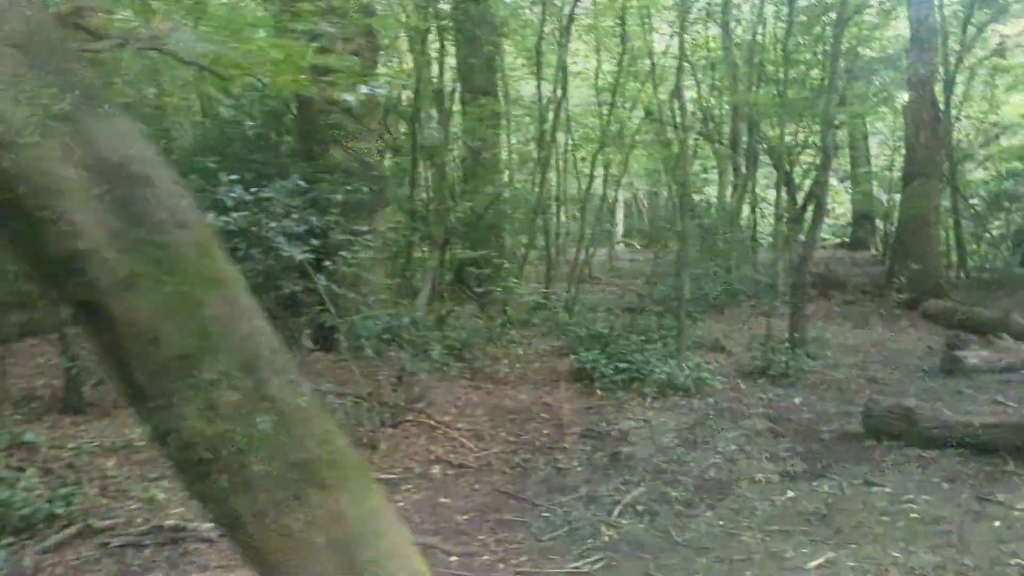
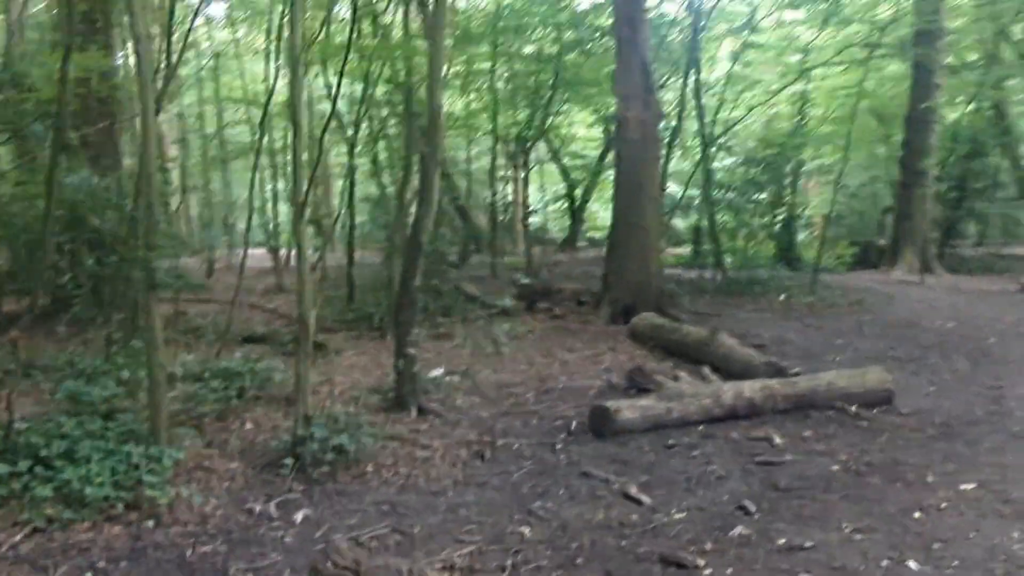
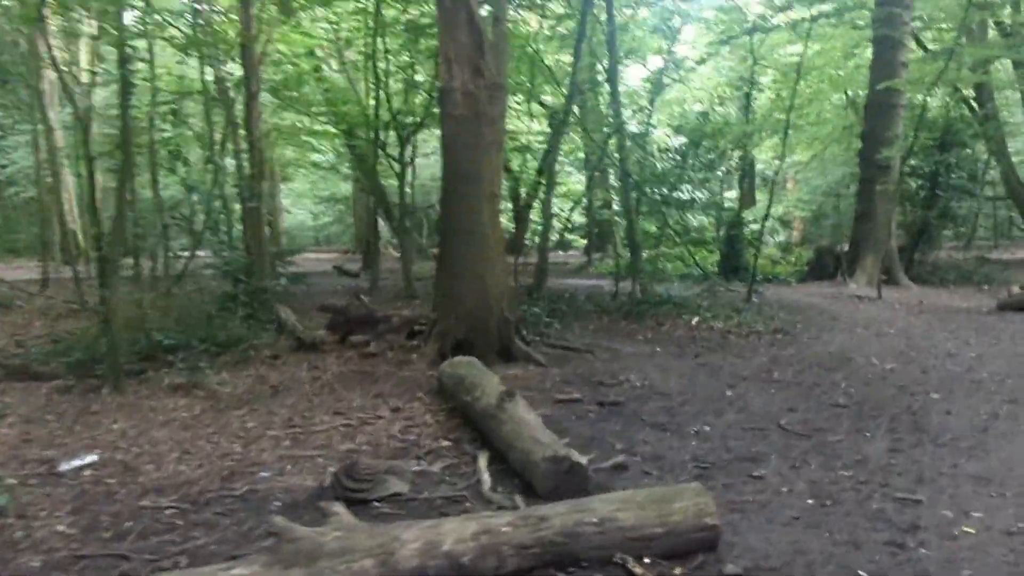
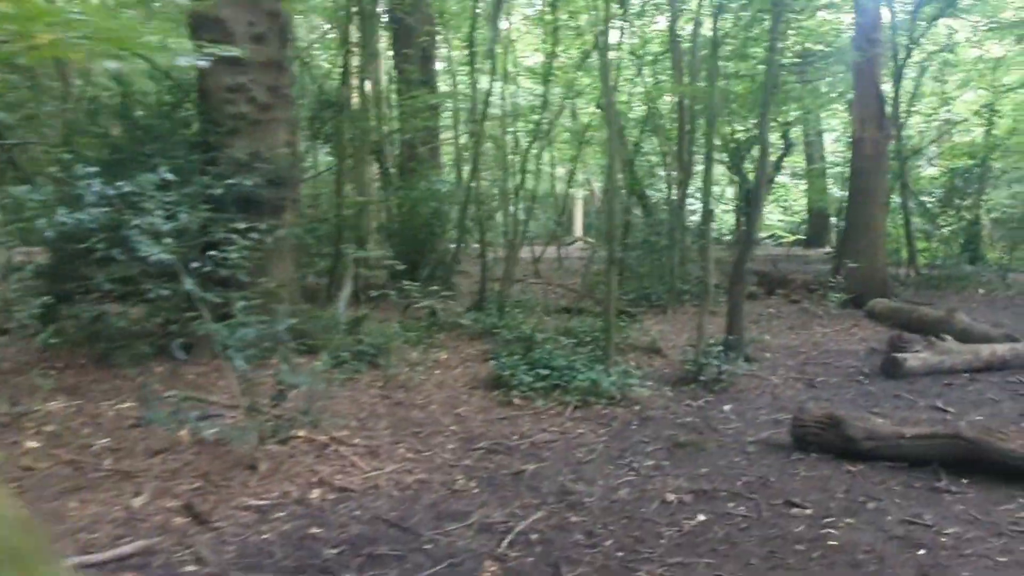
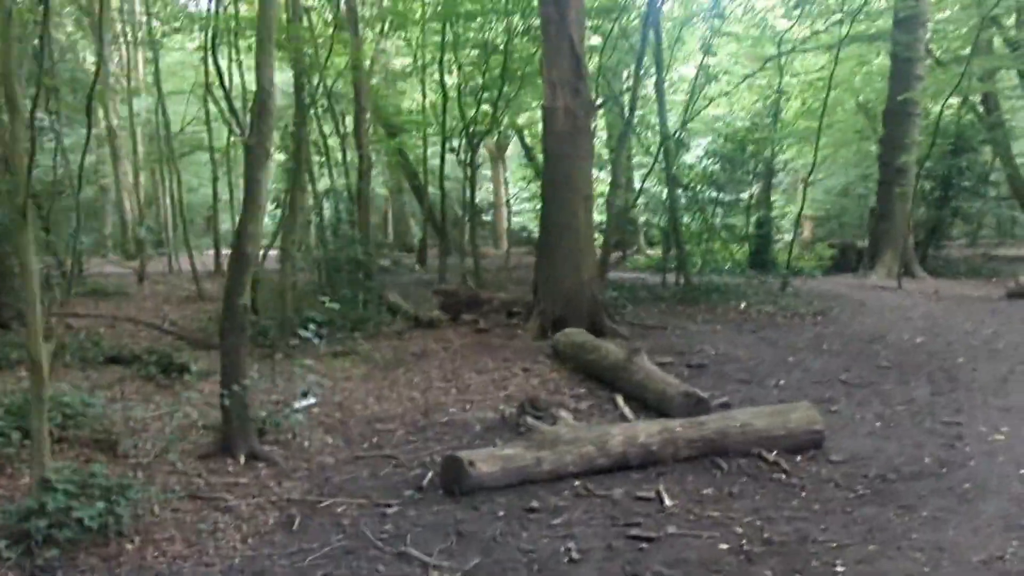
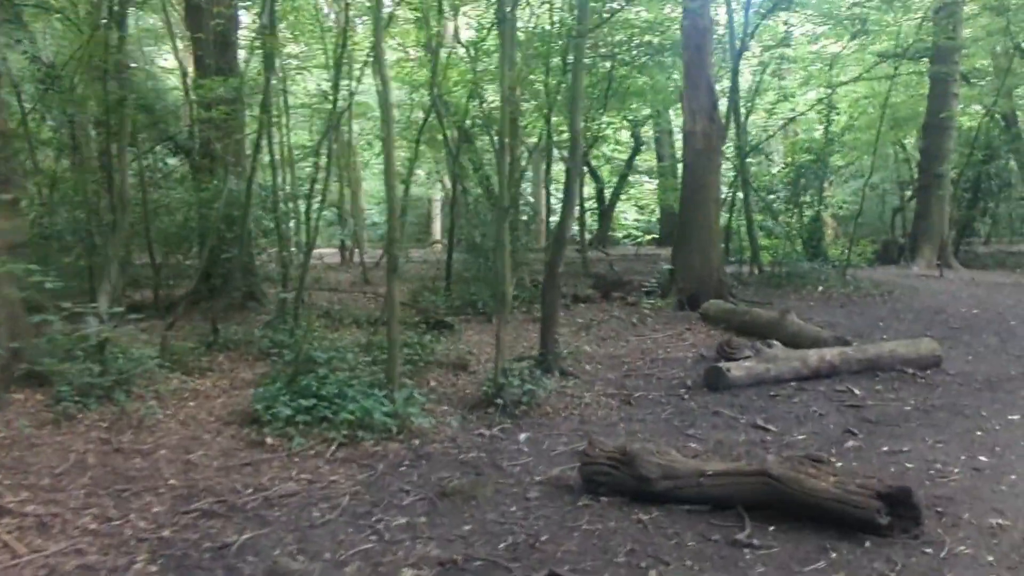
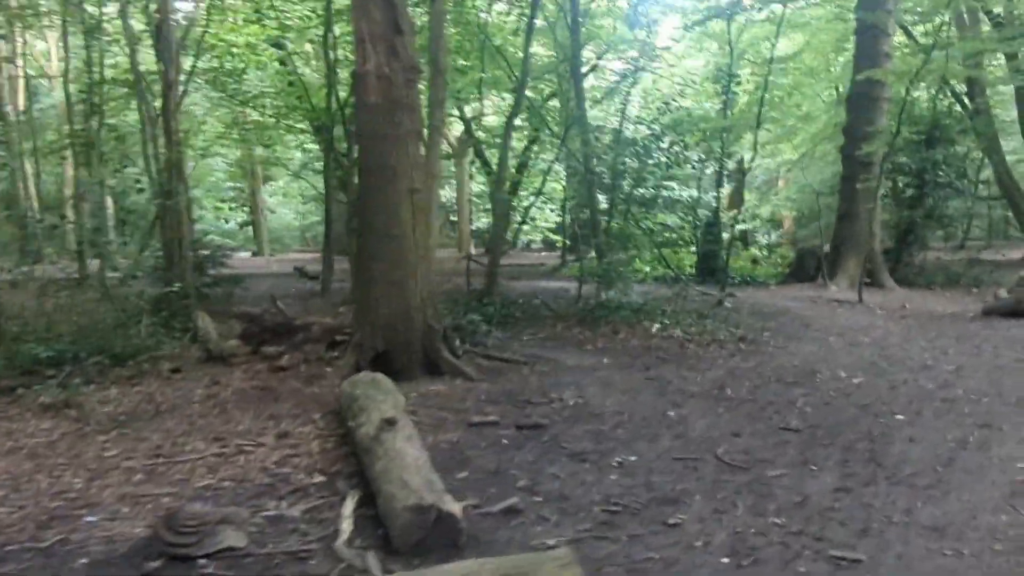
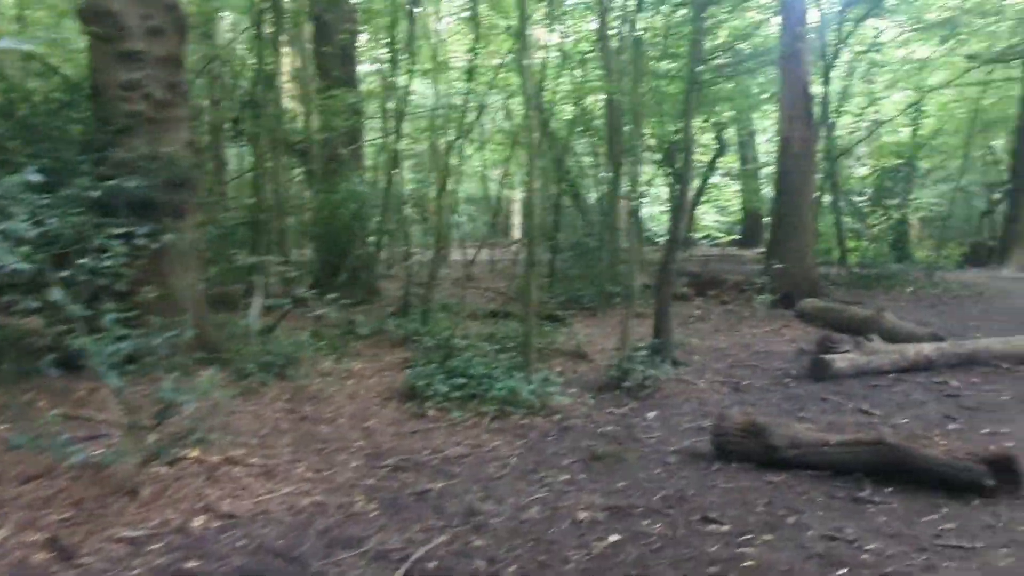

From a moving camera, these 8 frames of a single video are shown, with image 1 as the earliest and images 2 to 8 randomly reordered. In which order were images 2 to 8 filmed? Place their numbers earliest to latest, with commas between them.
4, 8, 6, 2, 5, 3, 7
